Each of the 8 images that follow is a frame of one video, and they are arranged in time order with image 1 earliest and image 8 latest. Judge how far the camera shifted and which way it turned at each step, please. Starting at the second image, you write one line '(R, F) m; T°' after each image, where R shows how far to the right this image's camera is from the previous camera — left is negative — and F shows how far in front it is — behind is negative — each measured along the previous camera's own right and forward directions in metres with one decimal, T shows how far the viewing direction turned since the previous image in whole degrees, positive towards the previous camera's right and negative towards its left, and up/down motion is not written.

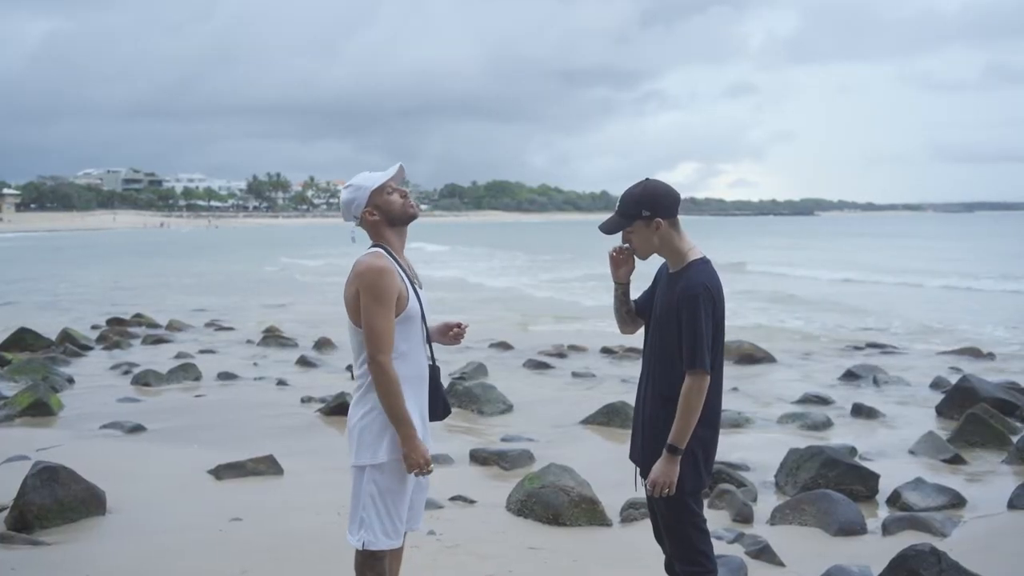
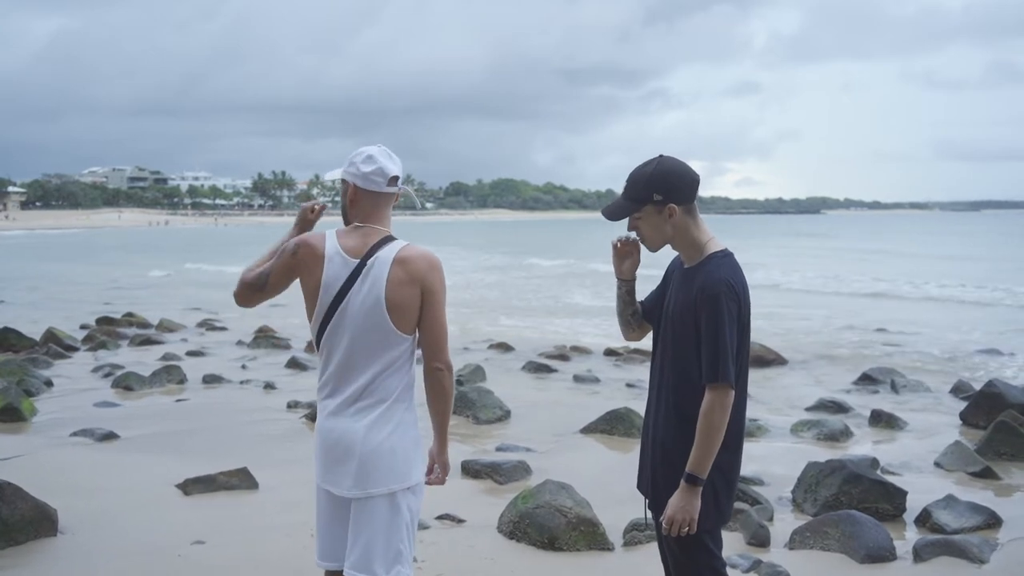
(+0.1, +0.7) m; 0°
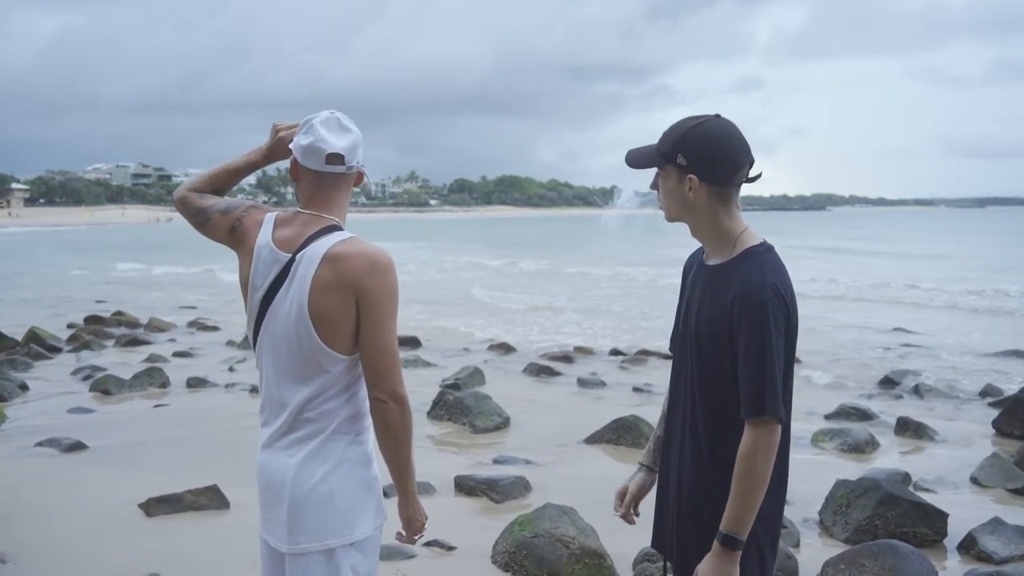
(+0.1, +0.8) m; 0°
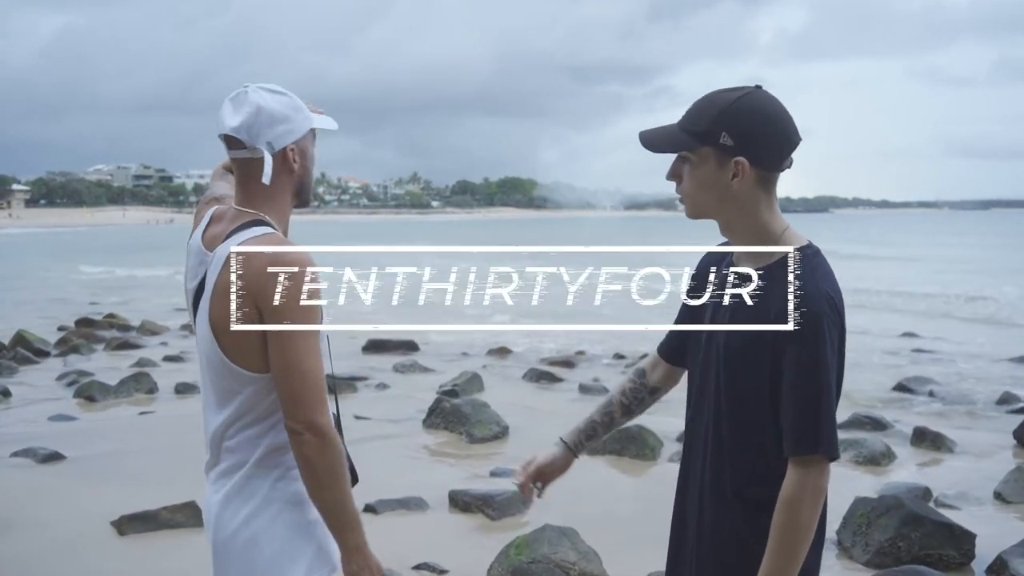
(0.0, +0.4) m; 0°
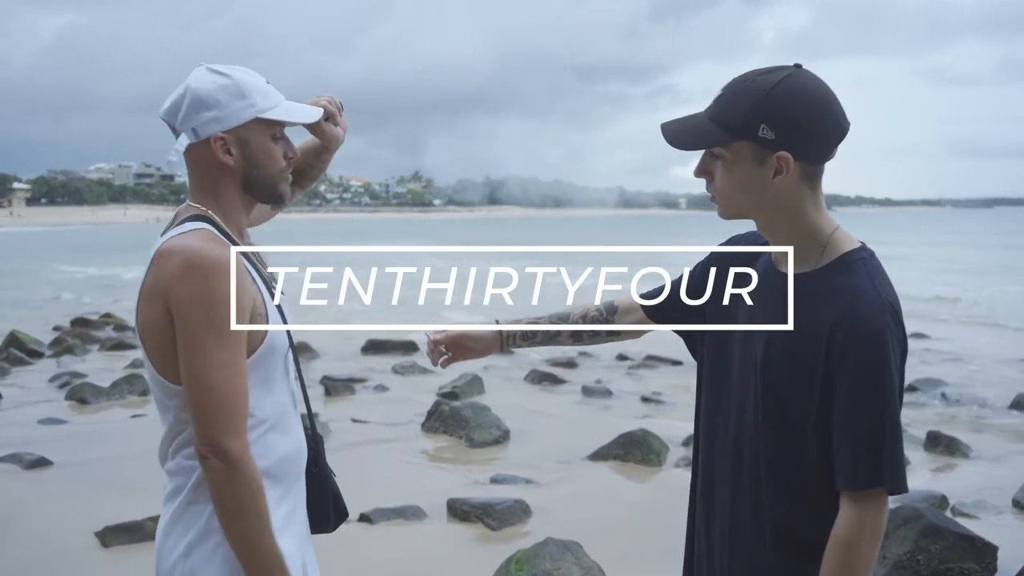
(0.0, +0.3) m; 0°
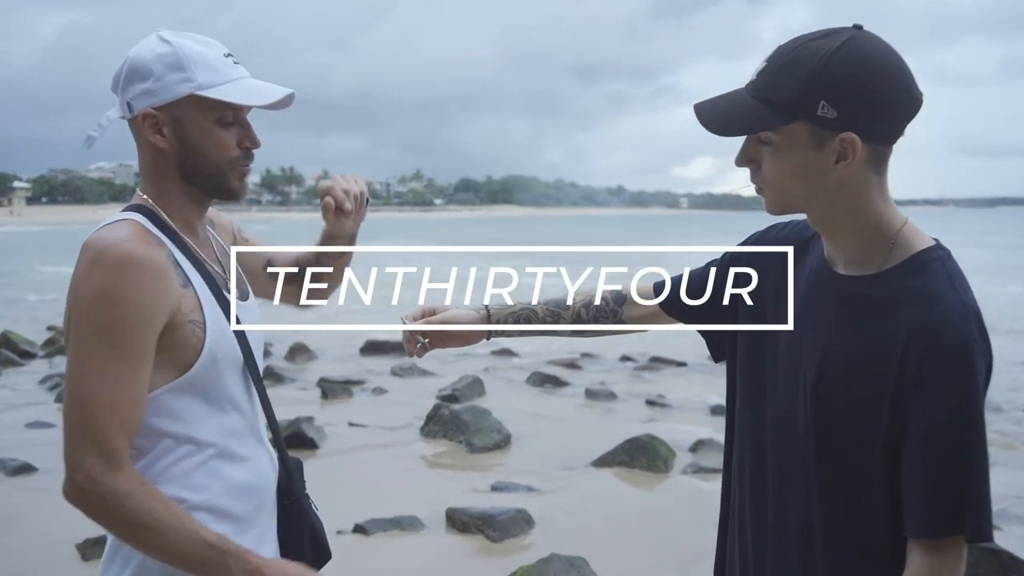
(0.0, +0.3) m; 0°
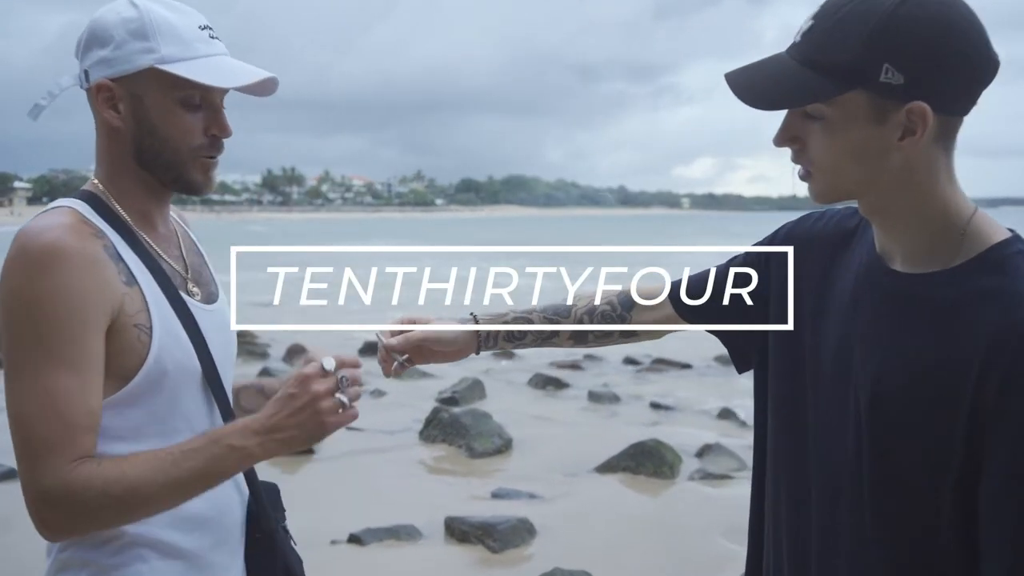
(0.0, +0.3) m; 0°
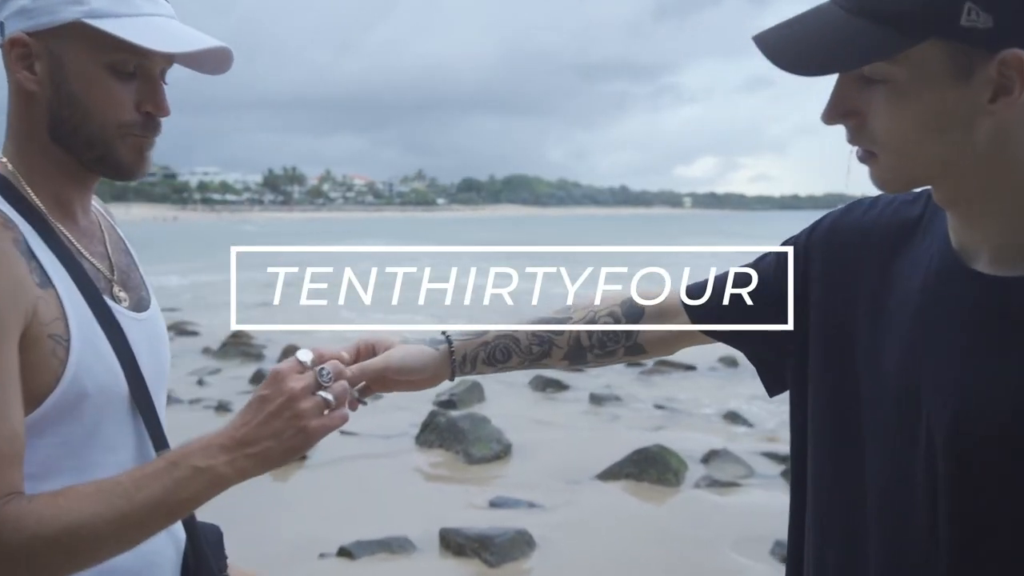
(0.0, +0.3) m; 0°
